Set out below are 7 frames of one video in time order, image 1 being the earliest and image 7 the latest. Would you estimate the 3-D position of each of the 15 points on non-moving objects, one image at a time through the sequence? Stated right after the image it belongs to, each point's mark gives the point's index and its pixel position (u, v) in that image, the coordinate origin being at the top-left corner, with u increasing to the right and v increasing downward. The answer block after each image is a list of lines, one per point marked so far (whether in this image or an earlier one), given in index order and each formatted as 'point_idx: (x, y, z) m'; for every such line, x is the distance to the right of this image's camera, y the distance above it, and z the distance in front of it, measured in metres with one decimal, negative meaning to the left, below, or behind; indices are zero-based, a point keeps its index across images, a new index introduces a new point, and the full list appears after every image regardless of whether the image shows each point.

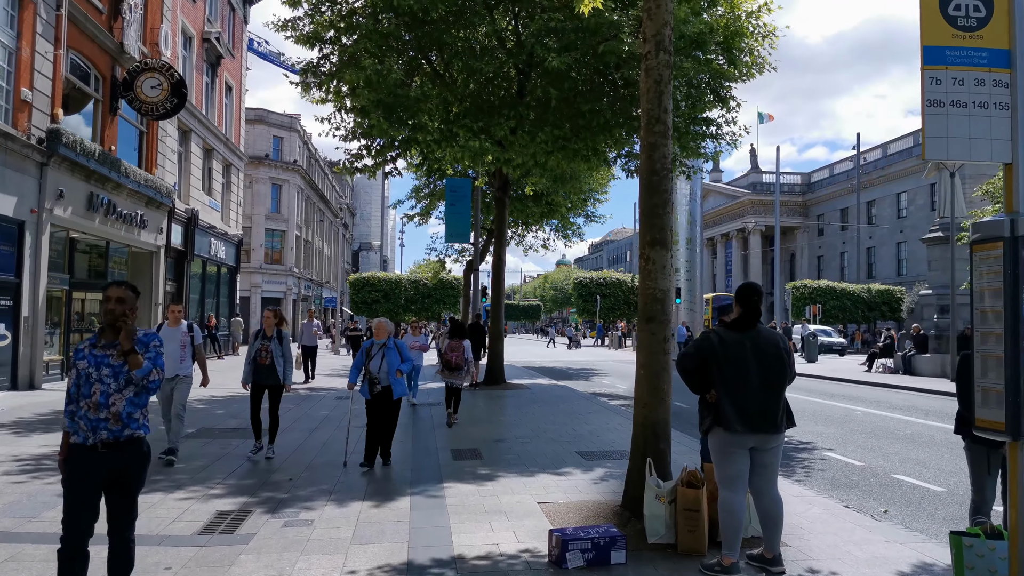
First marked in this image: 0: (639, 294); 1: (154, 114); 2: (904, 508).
0: (+0.9, 0.0, +5.4) m
1: (-8.5, +4.1, +18.3) m
2: (+3.2, -1.8, +6.3) m
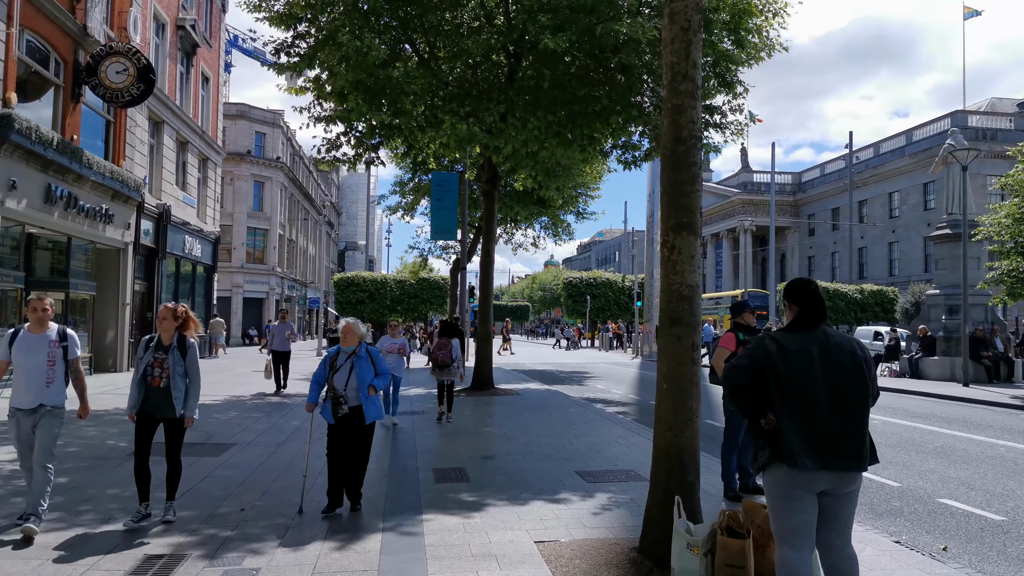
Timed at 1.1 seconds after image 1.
0: (+0.8, 0.0, +4.4) m
1: (-8.8, +4.2, +17.2) m
2: (+3.2, -1.8, +5.4) m
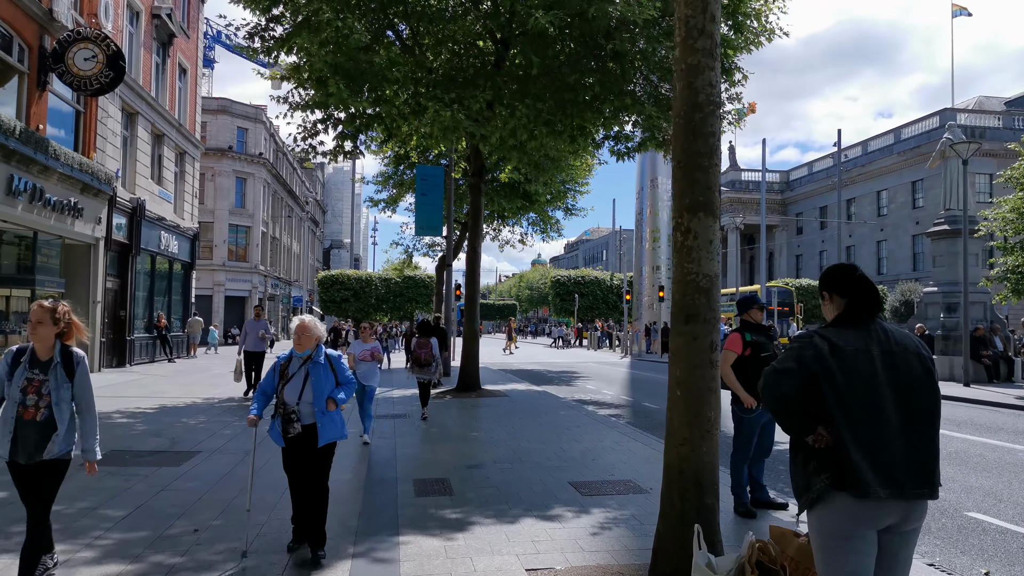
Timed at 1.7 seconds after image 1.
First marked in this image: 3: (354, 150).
0: (+0.8, 0.0, +3.7) m
1: (-9.1, +4.2, +16.4) m
2: (+3.1, -1.7, +4.8) m
3: (-3.0, +2.6, +14.7) m
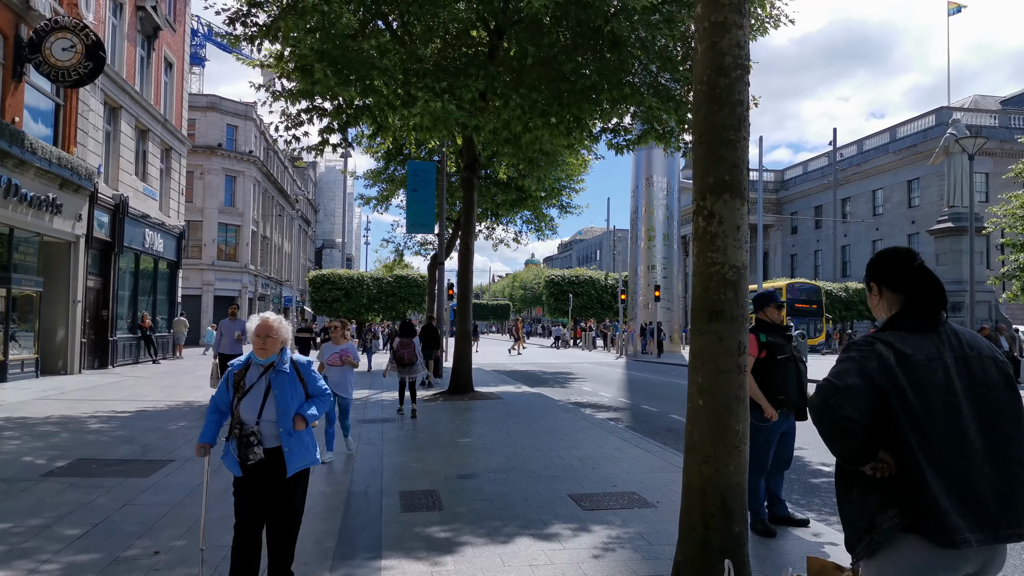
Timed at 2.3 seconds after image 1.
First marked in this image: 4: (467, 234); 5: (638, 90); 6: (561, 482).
0: (+0.8, +0.1, +3.2) m
1: (-9.2, +4.3, +15.8) m
2: (+3.1, -1.7, +4.3) m
3: (-3.1, +2.7, +14.2) m
4: (-0.8, +1.0, +14.4) m
5: (+1.9, +3.0, +11.8) m
6: (+0.4, -1.7, +6.7) m
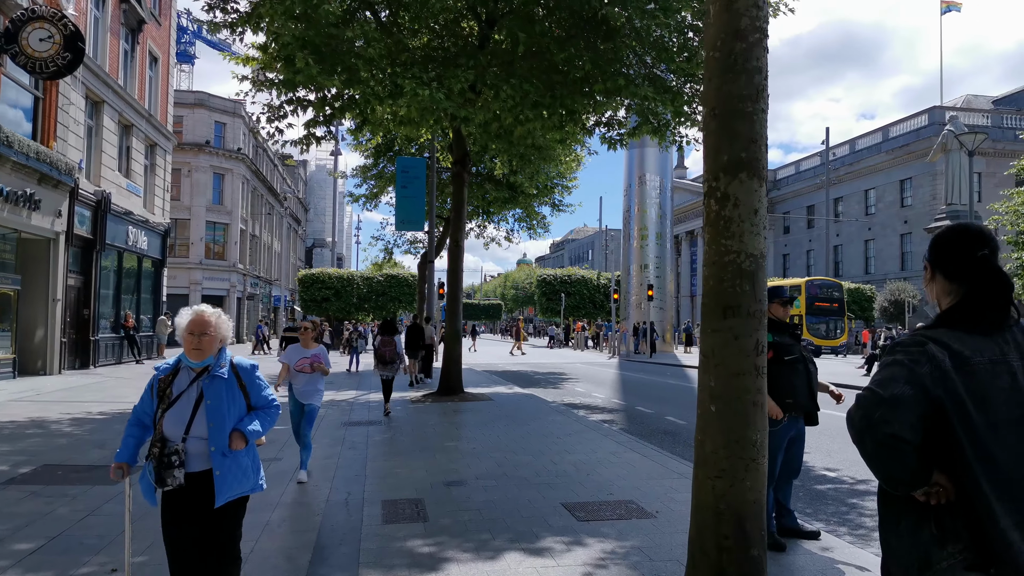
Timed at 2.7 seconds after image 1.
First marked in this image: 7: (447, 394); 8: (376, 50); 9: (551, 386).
0: (+0.7, +0.1, +2.9) m
1: (-9.4, +4.3, +15.4) m
2: (+3.0, -1.7, +4.0) m
3: (-3.3, +2.7, +13.8) m
4: (-1.0, +1.0, +14.0) m
5: (+1.8, +3.1, +11.4) m
6: (+0.3, -1.7, +6.3) m
7: (-1.1, -1.8, +13.5) m
8: (-2.0, +3.4, +11.0) m
9: (+0.9, -2.2, +17.5) m
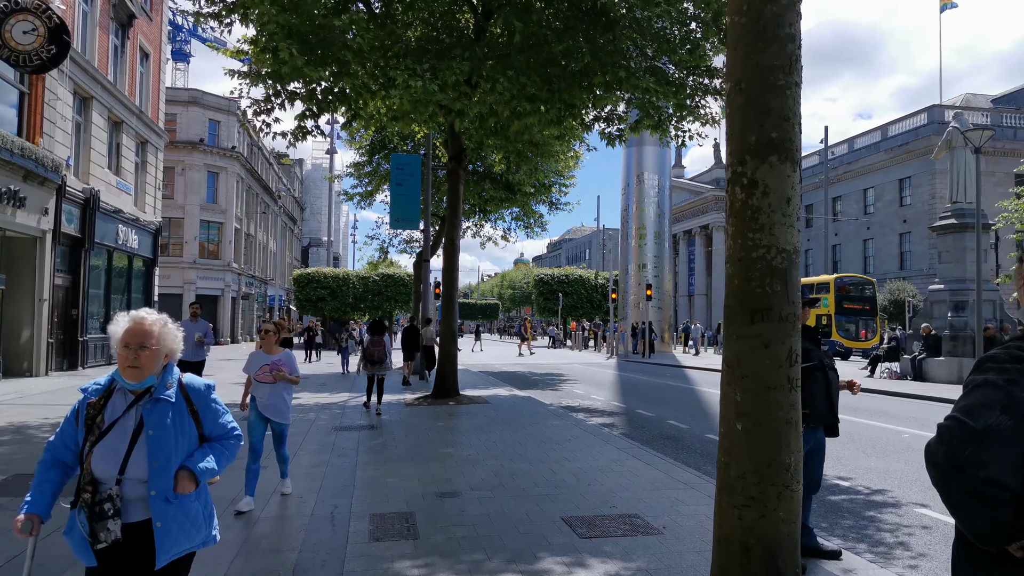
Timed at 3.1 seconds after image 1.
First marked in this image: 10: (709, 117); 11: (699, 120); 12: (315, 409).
0: (+0.7, +0.1, +2.5) m
1: (-9.4, +4.3, +15.0) m
2: (+3.0, -1.7, +3.6) m
3: (-3.4, +2.7, +13.4) m
4: (-1.1, +1.0, +13.6) m
5: (+1.8, +3.1, +11.0) m
6: (+0.3, -1.7, +5.9) m
7: (-1.2, -1.8, +13.2) m
8: (-2.0, +3.4, +10.6) m
9: (+0.8, -2.2, +17.2) m
10: (+2.8, +2.4, +11.0) m
11: (+2.7, +2.4, +11.1) m
12: (-3.1, -1.9, +12.0) m
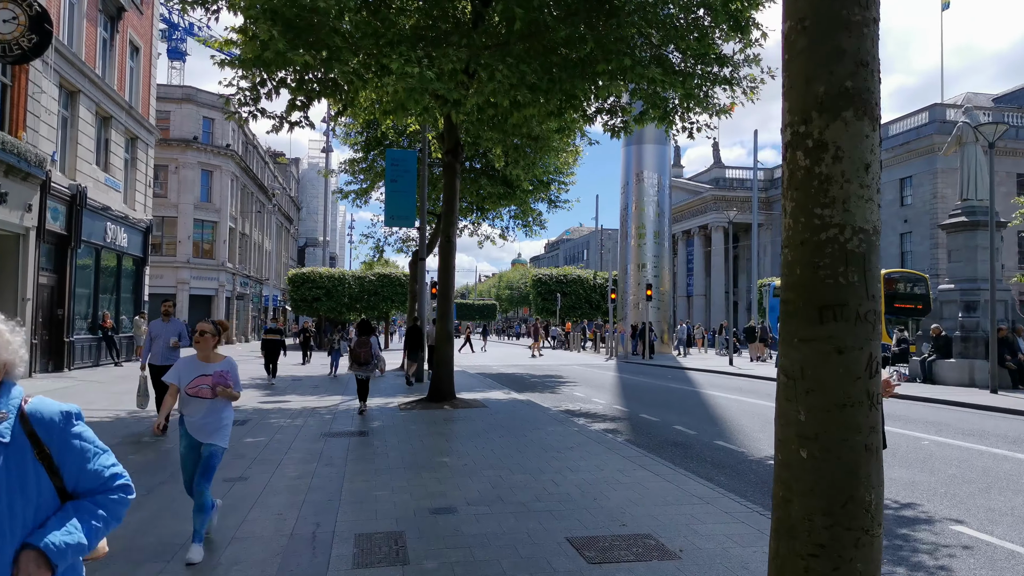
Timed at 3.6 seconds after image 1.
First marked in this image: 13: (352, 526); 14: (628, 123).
0: (+0.7, +0.1, +2.0) m
1: (-9.4, +4.3, +14.4) m
2: (+3.0, -1.7, +3.1) m
3: (-3.4, +2.7, +12.9) m
4: (-1.1, +1.1, +13.1) m
5: (+1.7, +3.1, +10.5) m
6: (+0.3, -1.6, +5.4) m
7: (-1.2, -1.8, +12.6) m
8: (-2.0, +3.5, +10.1) m
9: (+0.8, -2.2, +16.6) m
10: (+2.8, +2.5, +10.5) m
11: (+2.7, +2.4, +10.6) m
12: (-3.1, -1.9, +11.4) m
13: (-1.1, -1.6, +5.3) m
14: (+1.8, +2.6, +12.2) m
